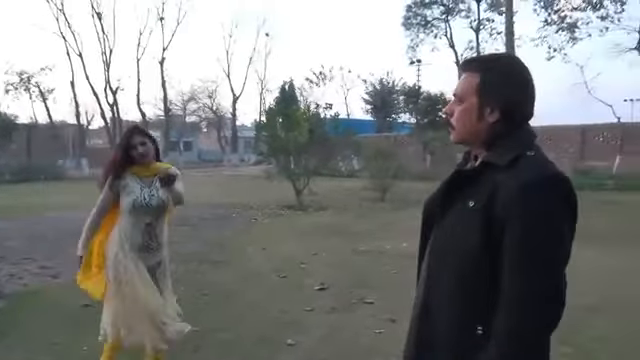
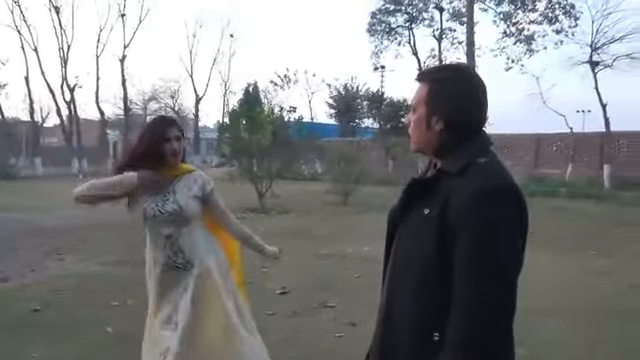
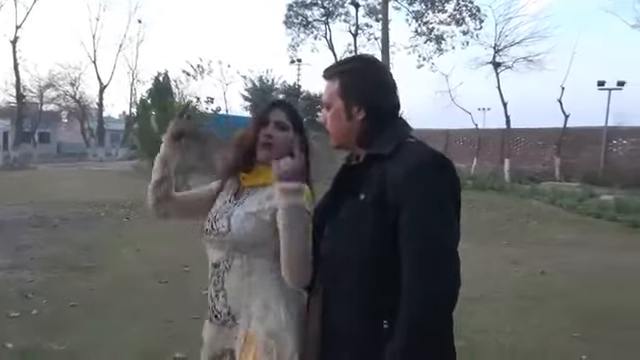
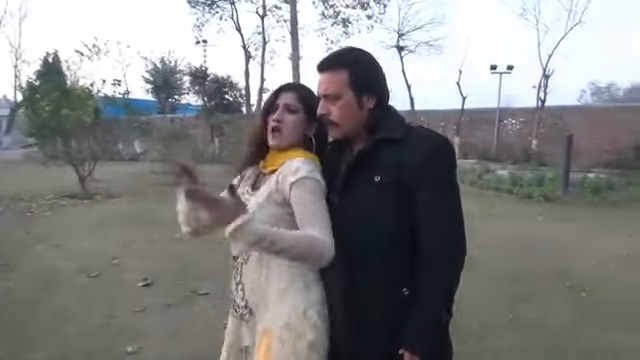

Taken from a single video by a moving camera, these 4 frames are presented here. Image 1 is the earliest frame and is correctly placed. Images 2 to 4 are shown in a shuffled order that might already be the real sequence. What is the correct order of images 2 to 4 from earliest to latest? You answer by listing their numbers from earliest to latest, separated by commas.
2, 3, 4
